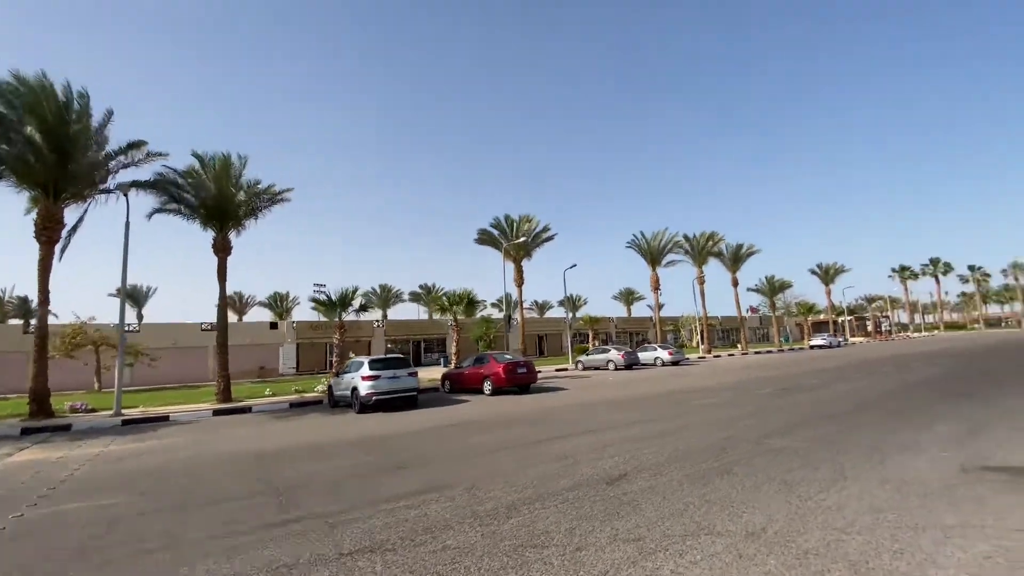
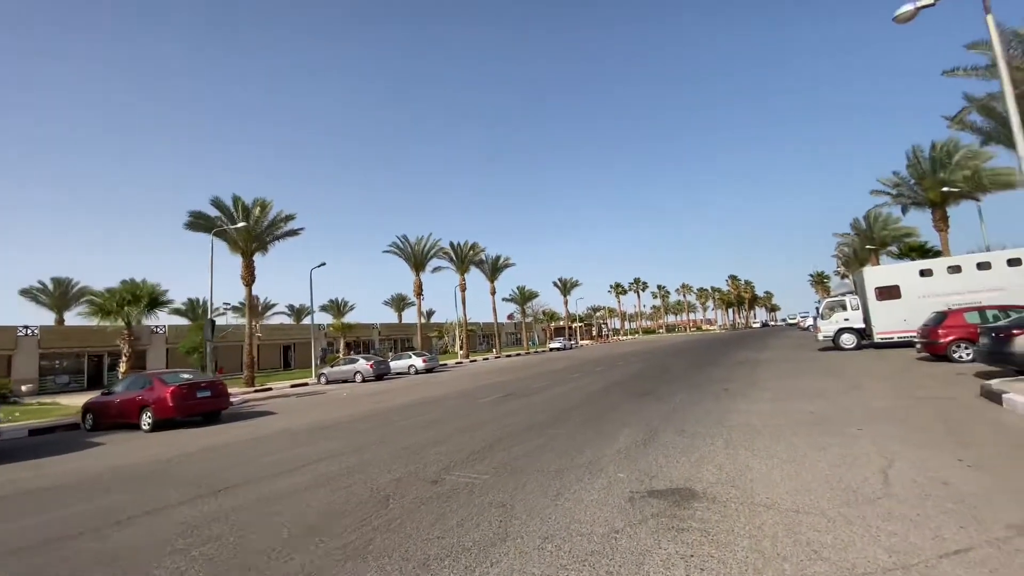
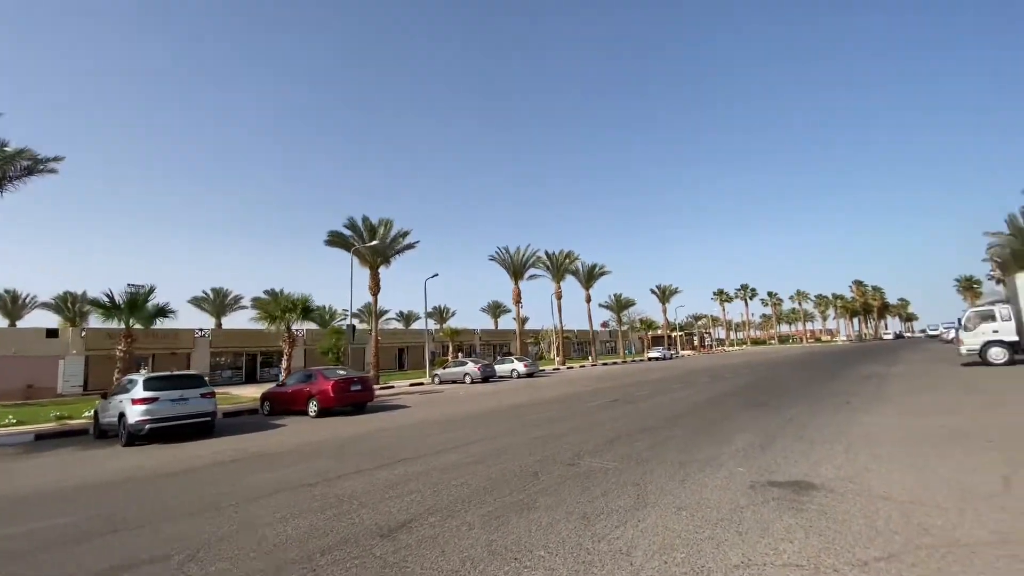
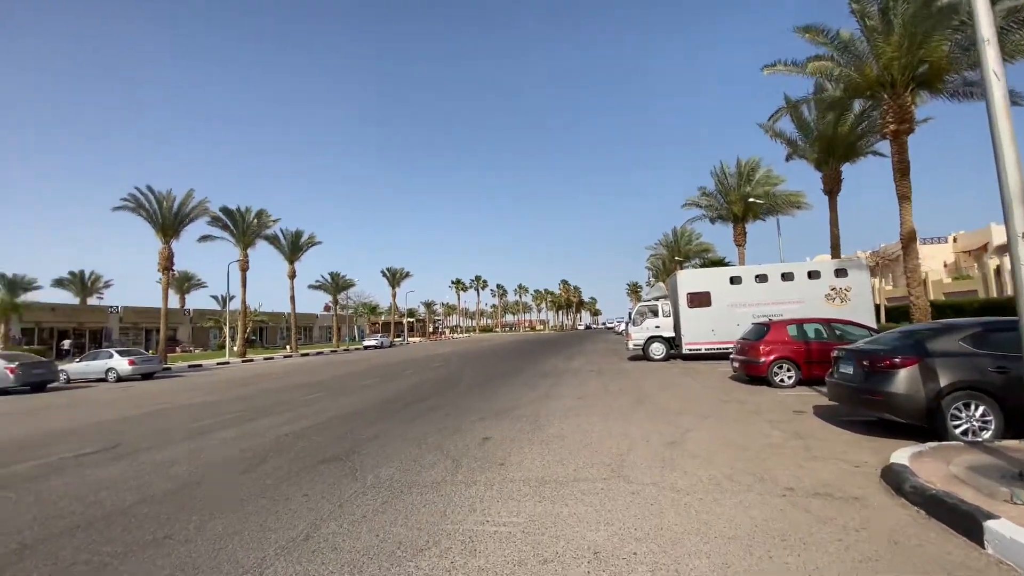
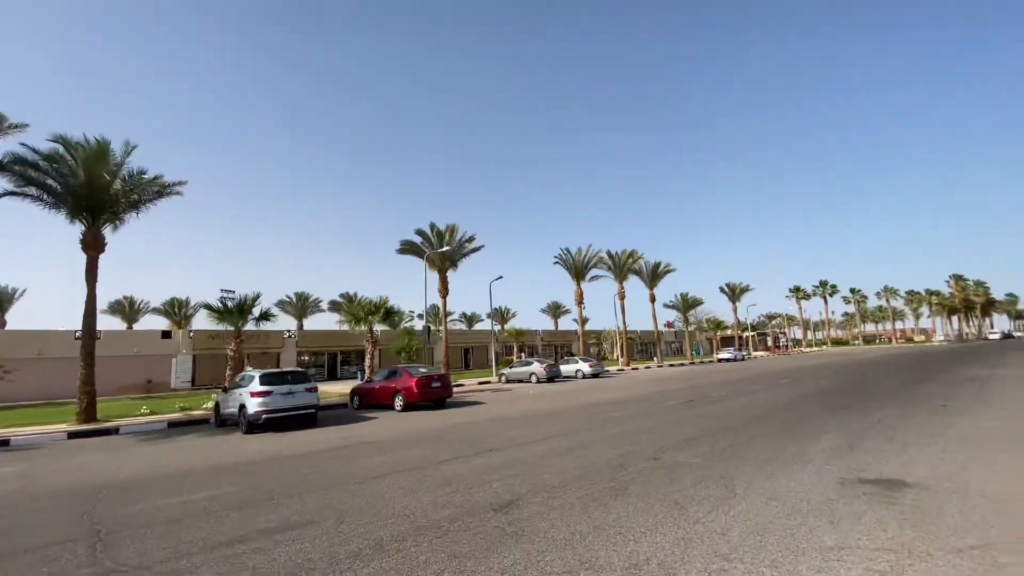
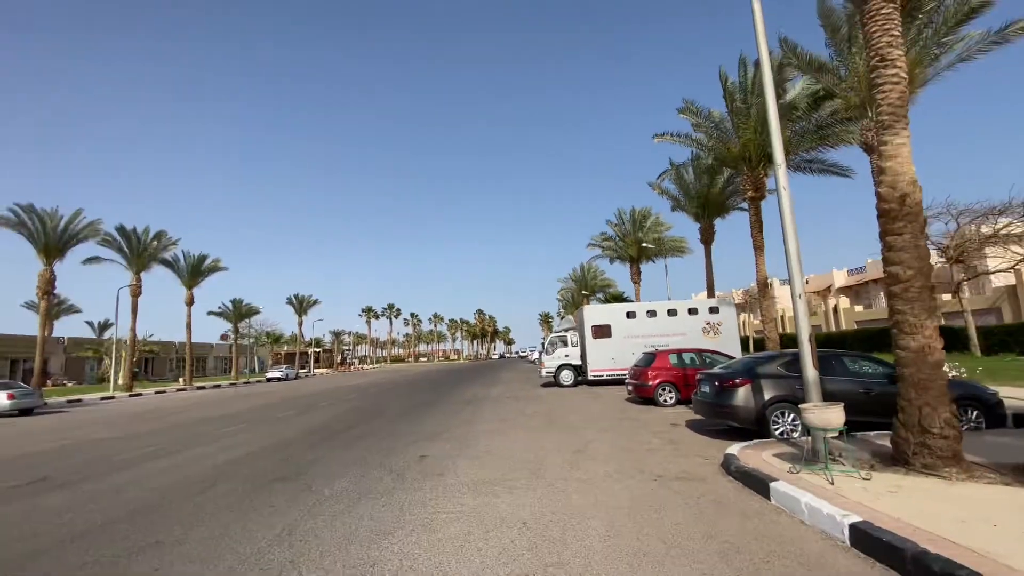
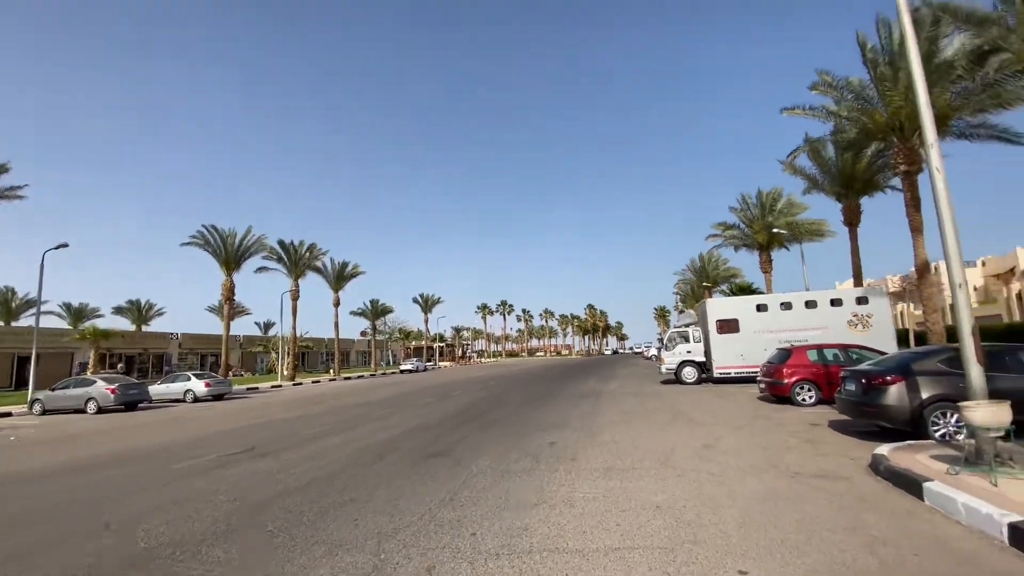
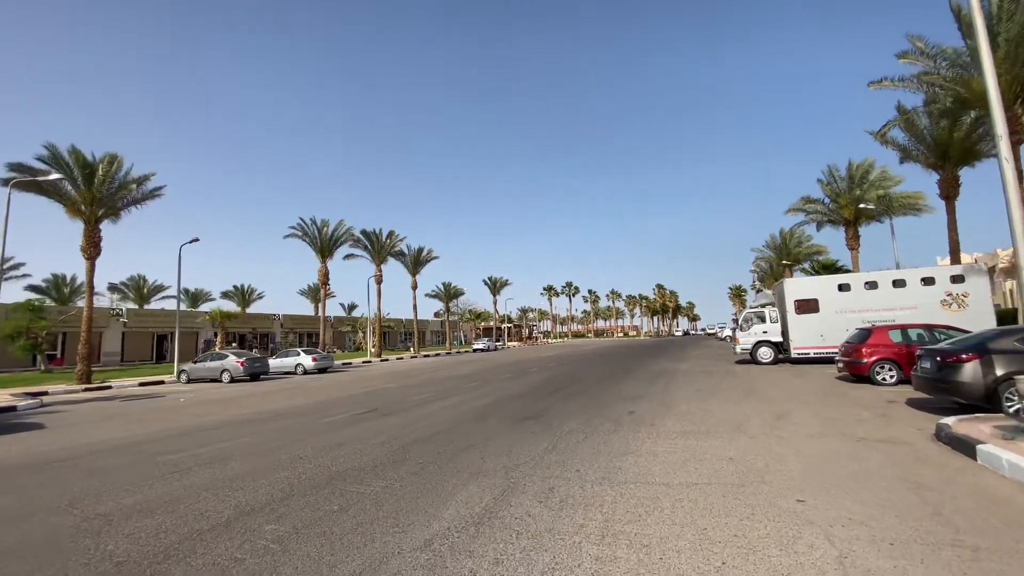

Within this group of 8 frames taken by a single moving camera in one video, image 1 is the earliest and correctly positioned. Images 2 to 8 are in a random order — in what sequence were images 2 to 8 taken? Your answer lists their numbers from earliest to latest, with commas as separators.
5, 3, 2, 8, 7, 6, 4
